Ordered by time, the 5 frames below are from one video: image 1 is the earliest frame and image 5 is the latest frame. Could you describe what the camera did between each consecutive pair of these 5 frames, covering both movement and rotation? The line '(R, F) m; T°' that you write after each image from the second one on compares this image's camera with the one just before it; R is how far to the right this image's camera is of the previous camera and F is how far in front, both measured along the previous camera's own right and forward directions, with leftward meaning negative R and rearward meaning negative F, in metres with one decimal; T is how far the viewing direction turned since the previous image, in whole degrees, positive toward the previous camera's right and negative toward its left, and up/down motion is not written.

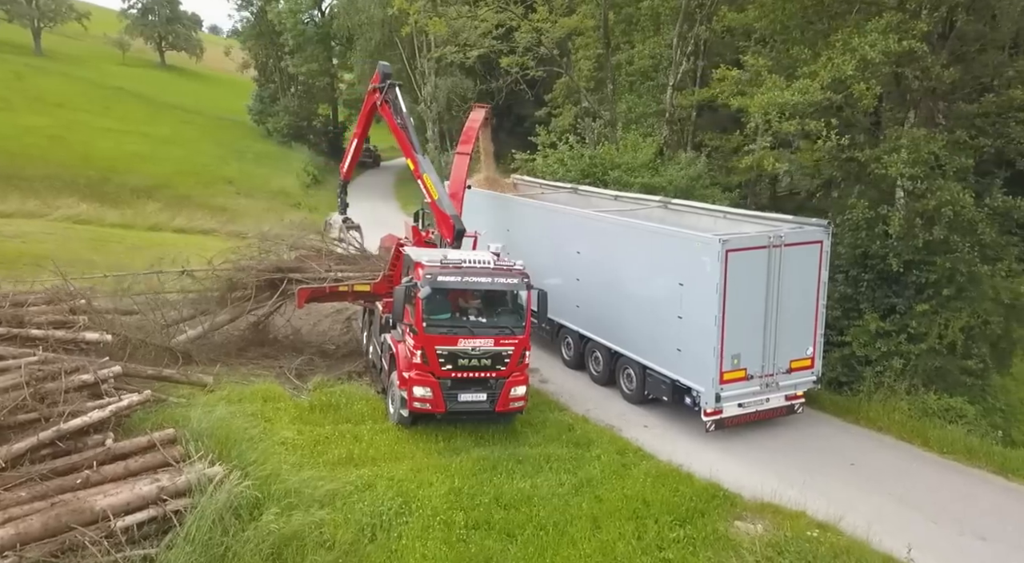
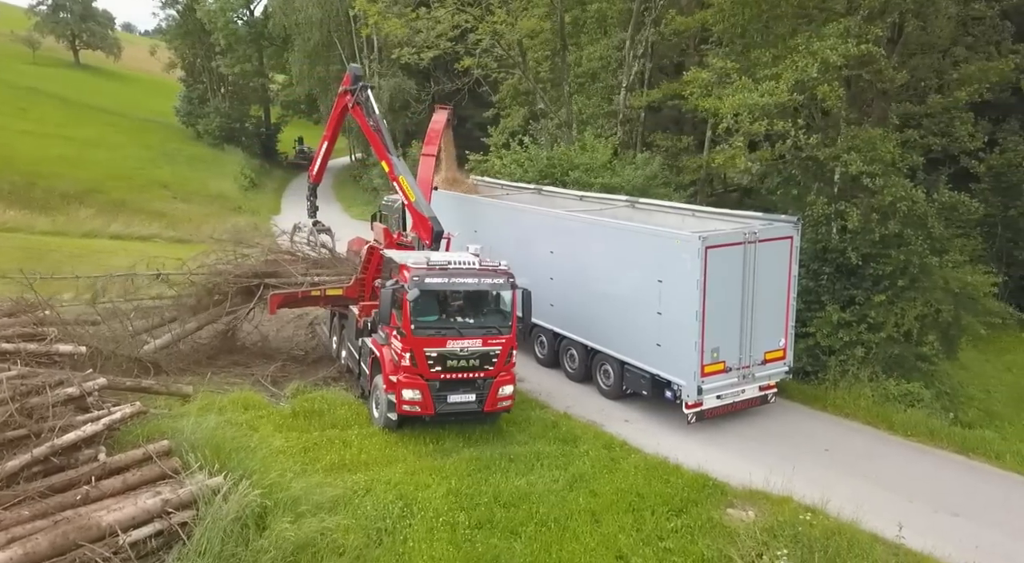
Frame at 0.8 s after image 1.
(-0.7, -0.1) m; +5°
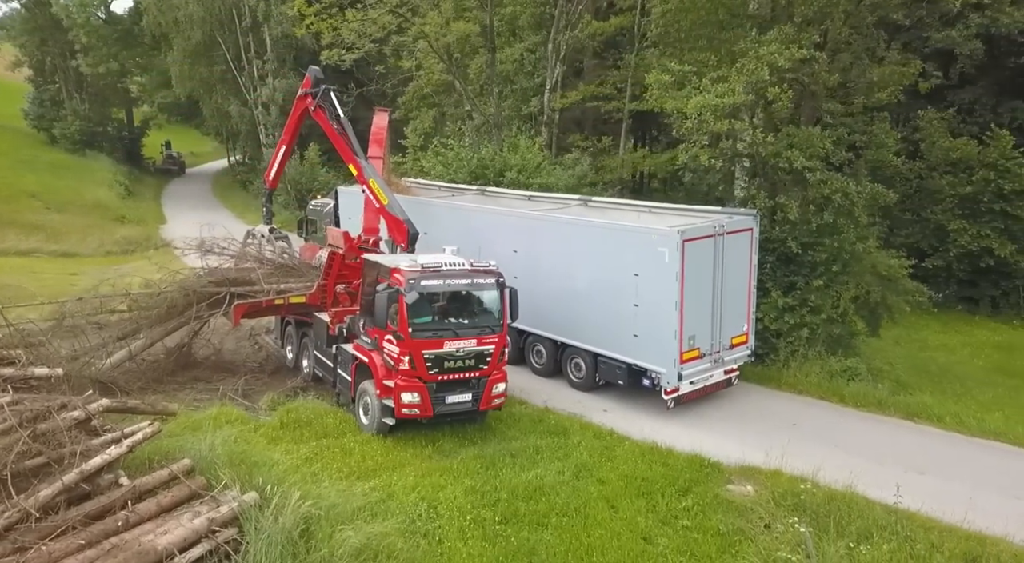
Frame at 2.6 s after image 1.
(-1.5, 0.0) m; +9°
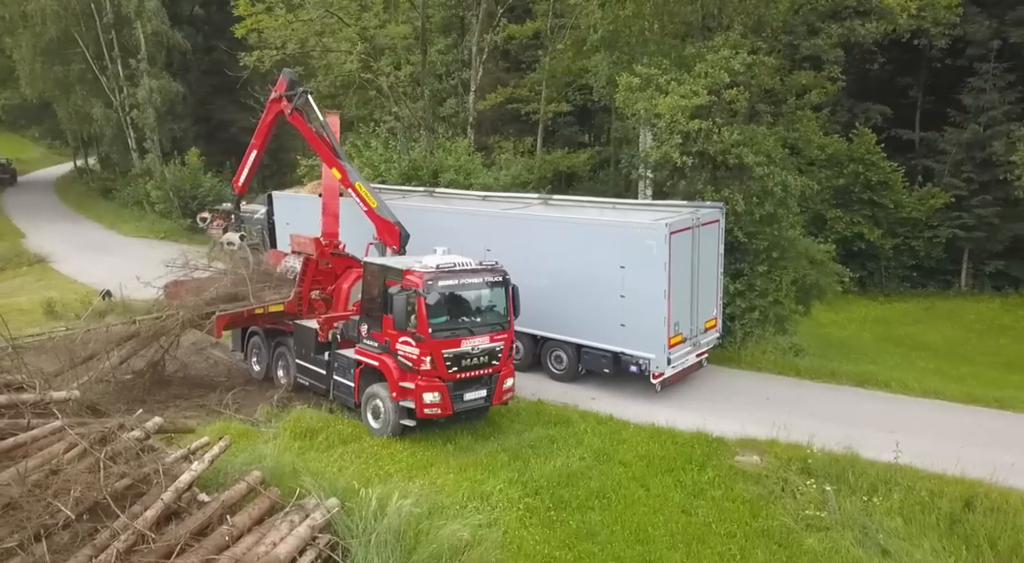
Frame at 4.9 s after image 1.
(-2.0, -0.1) m; +10°
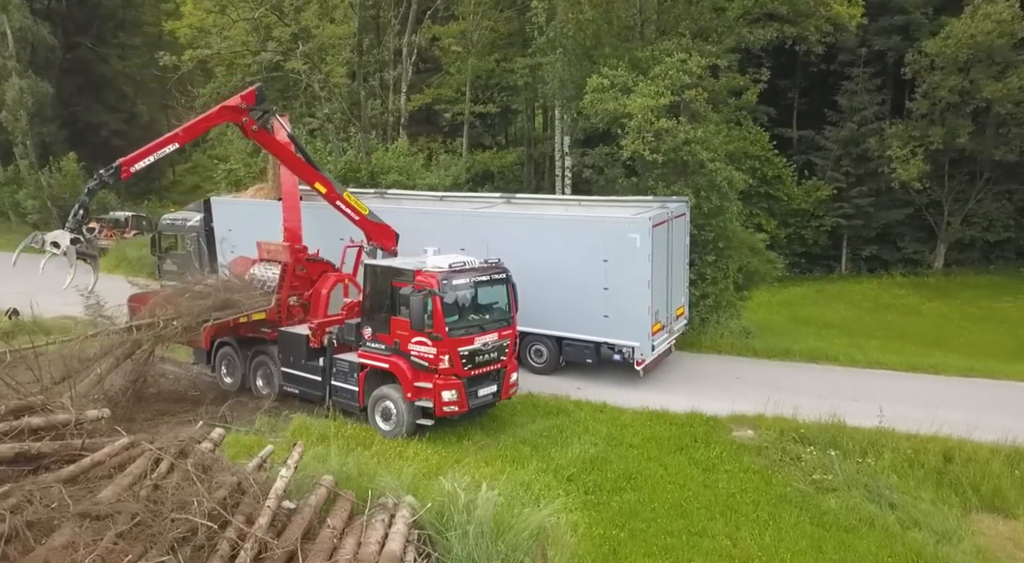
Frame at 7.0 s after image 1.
(-1.8, -0.1) m; +9°
